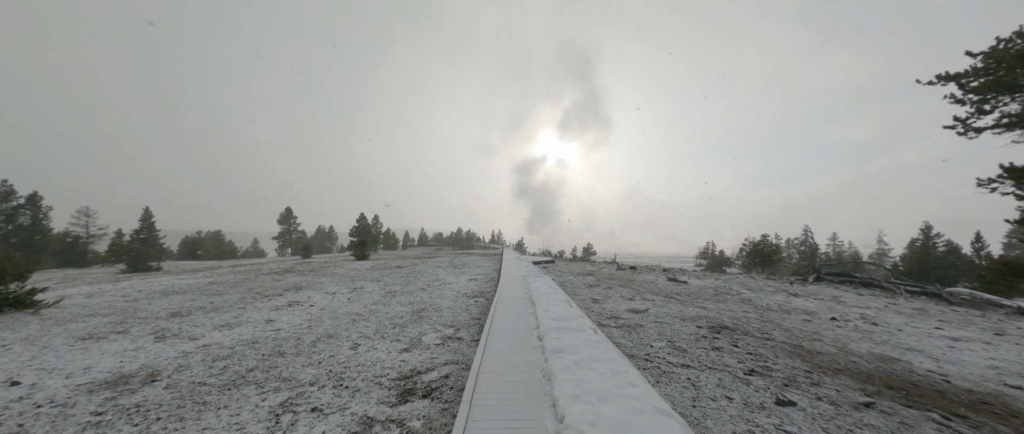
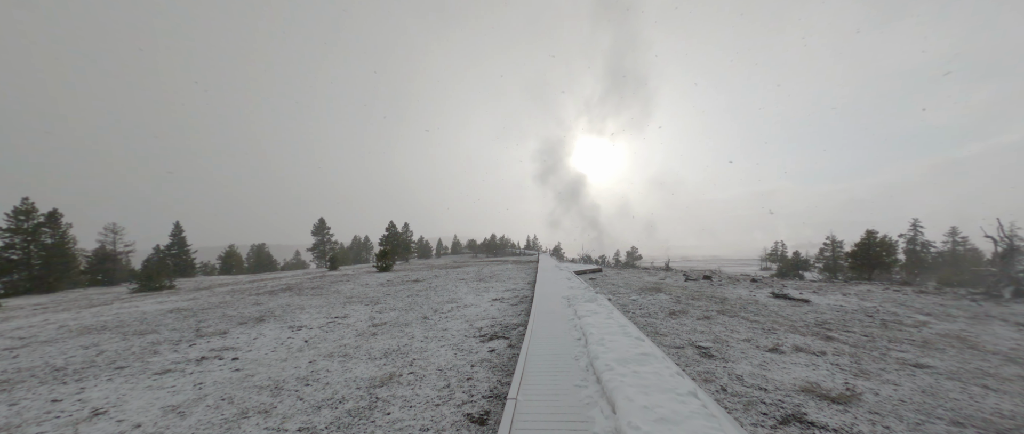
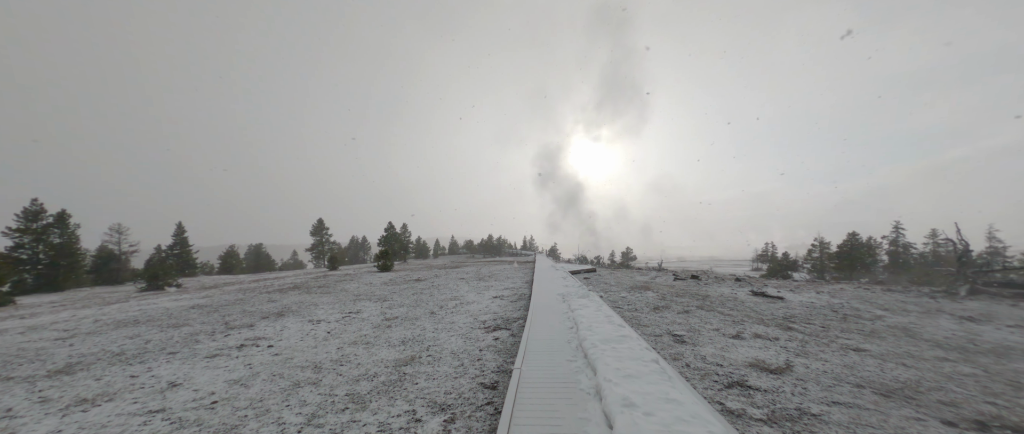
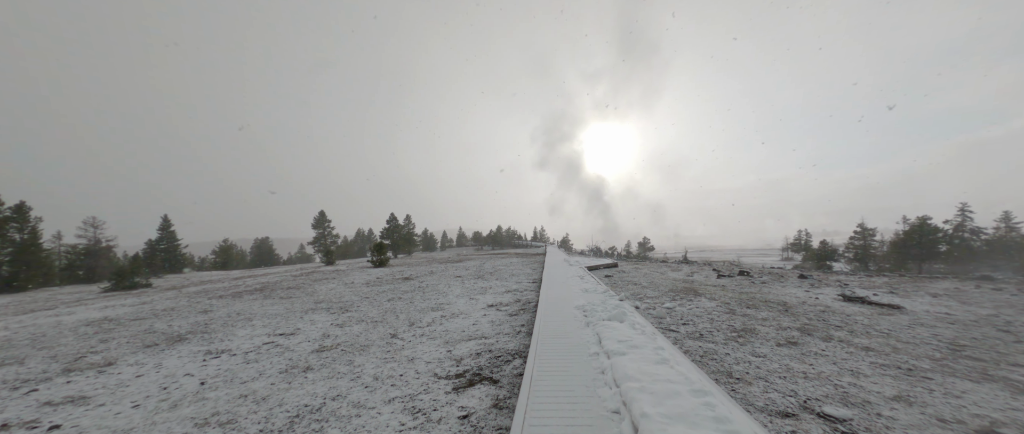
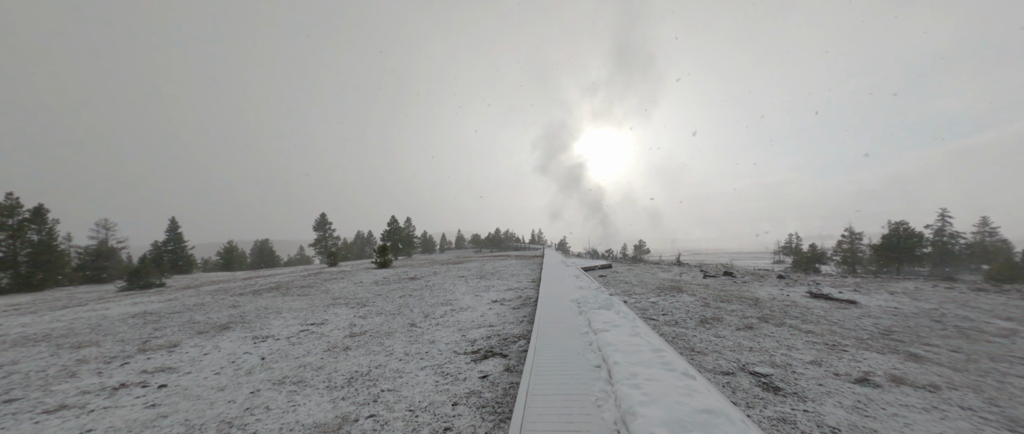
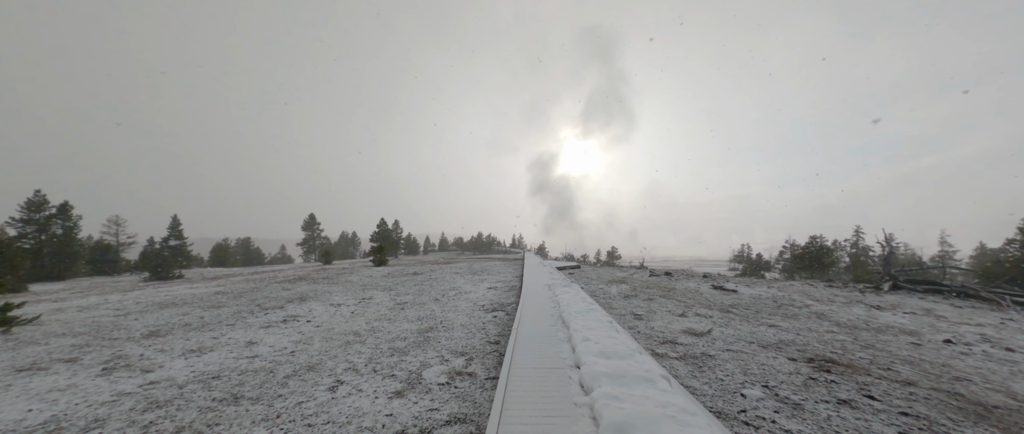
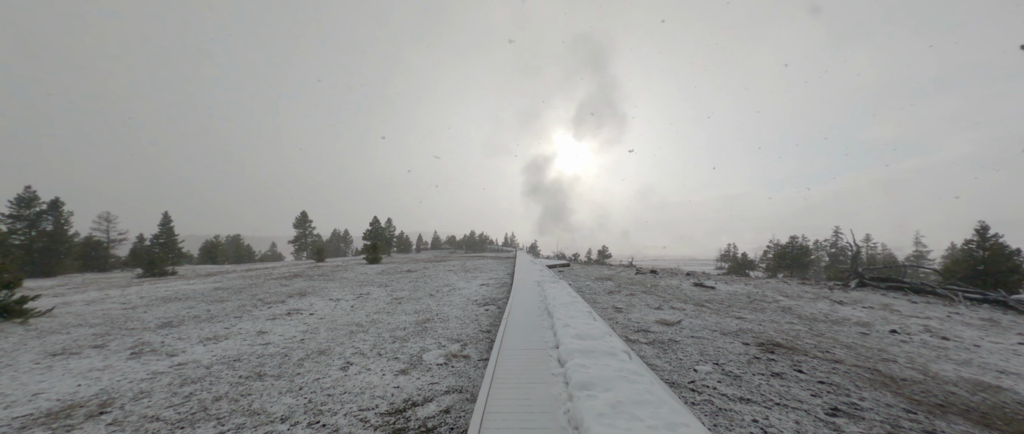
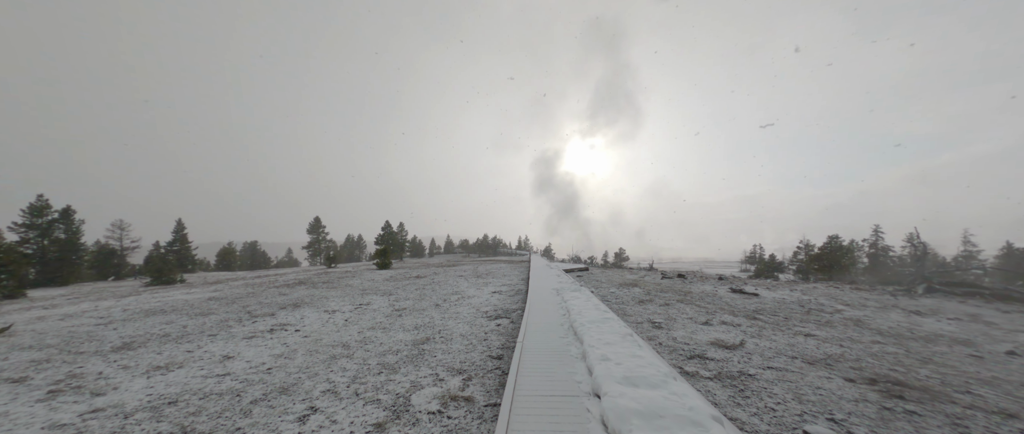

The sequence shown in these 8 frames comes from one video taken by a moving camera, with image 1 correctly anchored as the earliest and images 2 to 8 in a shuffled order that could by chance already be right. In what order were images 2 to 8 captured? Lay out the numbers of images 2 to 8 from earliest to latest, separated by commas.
7, 6, 8, 3, 2, 5, 4
